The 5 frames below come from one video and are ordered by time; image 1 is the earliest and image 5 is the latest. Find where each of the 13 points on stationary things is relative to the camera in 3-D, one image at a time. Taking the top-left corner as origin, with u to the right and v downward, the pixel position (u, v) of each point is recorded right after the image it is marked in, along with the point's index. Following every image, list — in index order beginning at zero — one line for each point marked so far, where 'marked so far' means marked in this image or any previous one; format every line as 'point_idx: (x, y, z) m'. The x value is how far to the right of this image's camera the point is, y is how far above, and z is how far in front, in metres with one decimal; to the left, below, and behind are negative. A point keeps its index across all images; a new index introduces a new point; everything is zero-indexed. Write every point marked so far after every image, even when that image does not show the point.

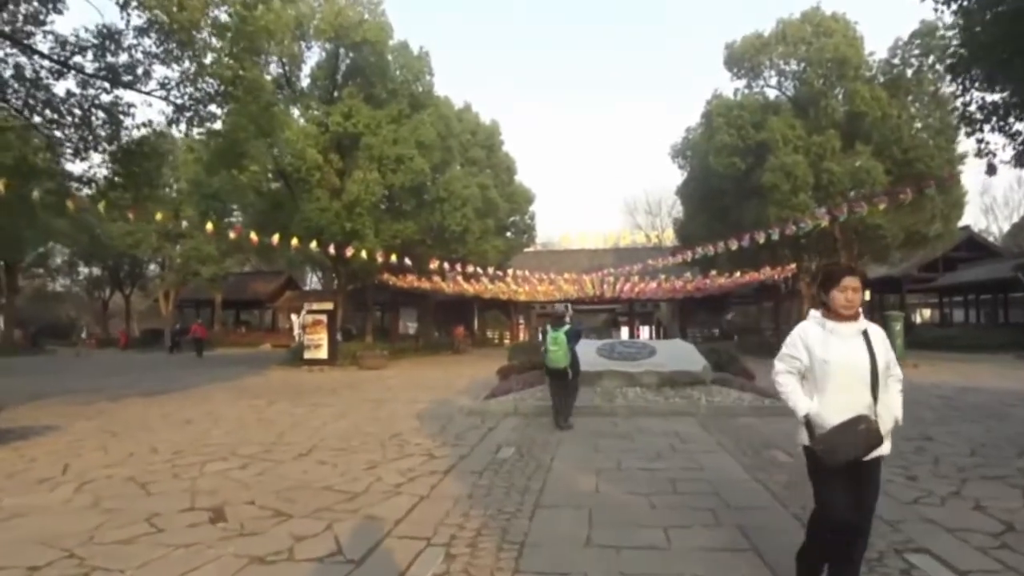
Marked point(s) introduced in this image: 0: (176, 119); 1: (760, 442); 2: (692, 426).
0: (-5.3, +2.6, +13.9) m
1: (+2.6, -1.6, +9.1) m
2: (+2.2, -1.7, +10.7) m
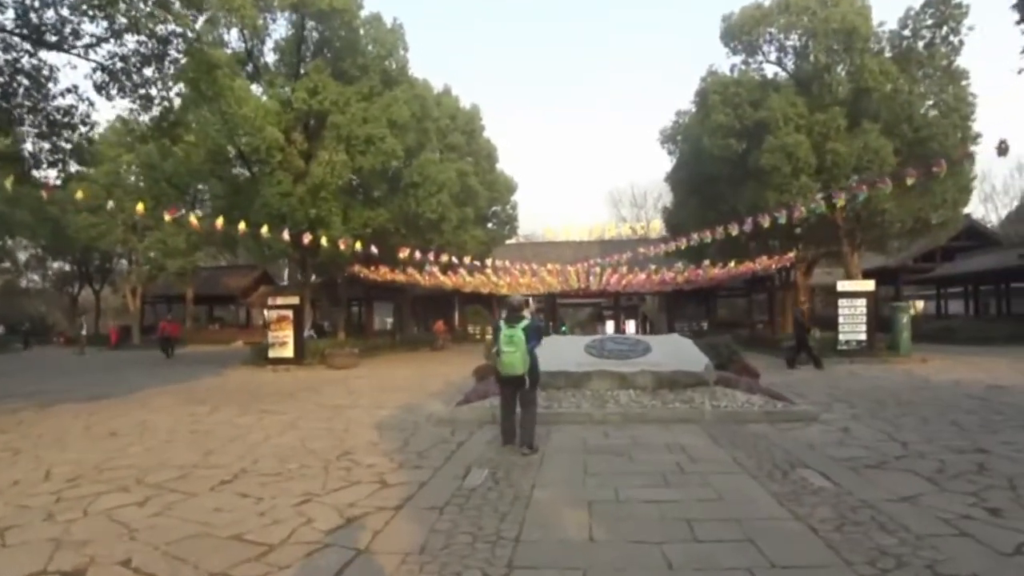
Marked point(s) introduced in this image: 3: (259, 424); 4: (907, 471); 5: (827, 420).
0: (-5.6, +2.7, +12.1) m
1: (+2.4, -1.5, +7.5) m
2: (+1.9, -1.5, +9.1) m
3: (-3.1, -1.7, +10.9) m
4: (+3.2, -1.5, +7.1) m
5: (+3.7, -1.5, +10.3) m
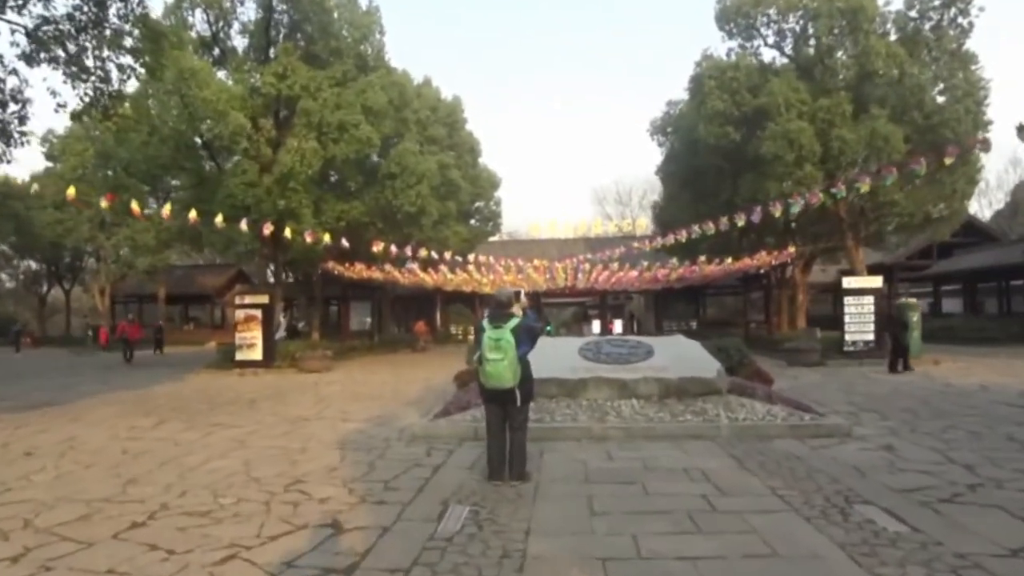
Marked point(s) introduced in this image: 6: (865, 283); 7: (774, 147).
0: (-5.8, +2.8, +10.6) m
1: (+2.3, -1.4, +6.1) m
2: (+1.8, -1.5, +7.7) m
3: (-3.3, -1.6, +9.4) m
4: (+3.1, -1.4, +5.8) m
5: (+3.5, -1.5, +8.9) m
6: (+7.8, +0.1, +19.5) m
7: (+5.8, +3.1, +19.5) m
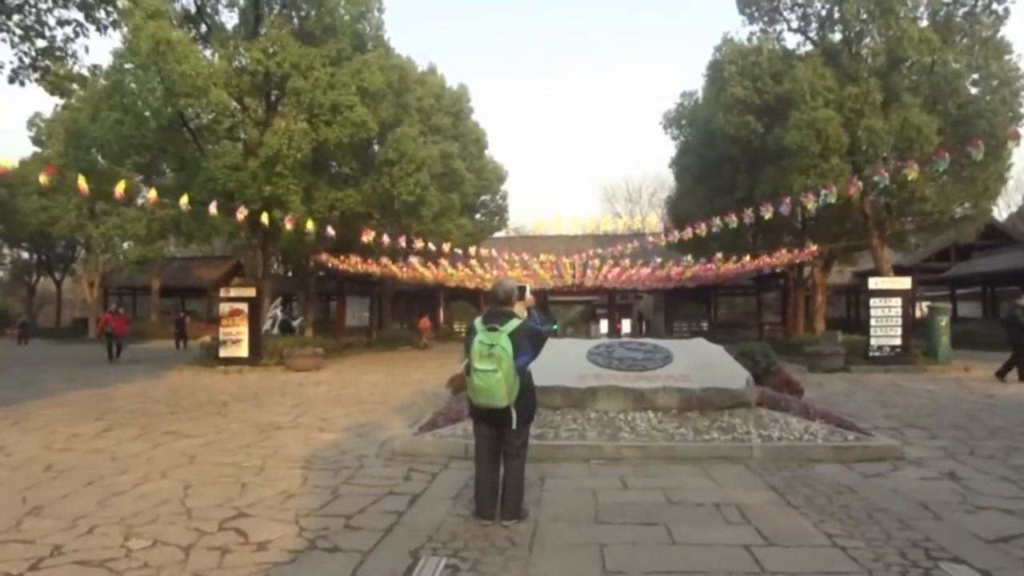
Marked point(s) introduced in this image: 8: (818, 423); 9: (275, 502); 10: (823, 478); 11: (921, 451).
0: (-5.8, +2.9, +9.3) m
1: (+2.2, -1.4, +4.8) m
2: (+1.8, -1.5, +6.3) m
3: (-3.3, -1.5, +8.1) m
4: (+3.1, -1.4, +4.4) m
5: (+3.5, -1.5, +7.6) m
6: (+7.9, +0.1, +18.2) m
7: (+5.9, +3.1, +18.1) m
8: (+2.9, -1.3, +8.4) m
9: (-1.6, -1.5, +6.1) m
10: (+2.4, -1.5, +6.7) m
11: (+3.7, -1.5, +8.0) m
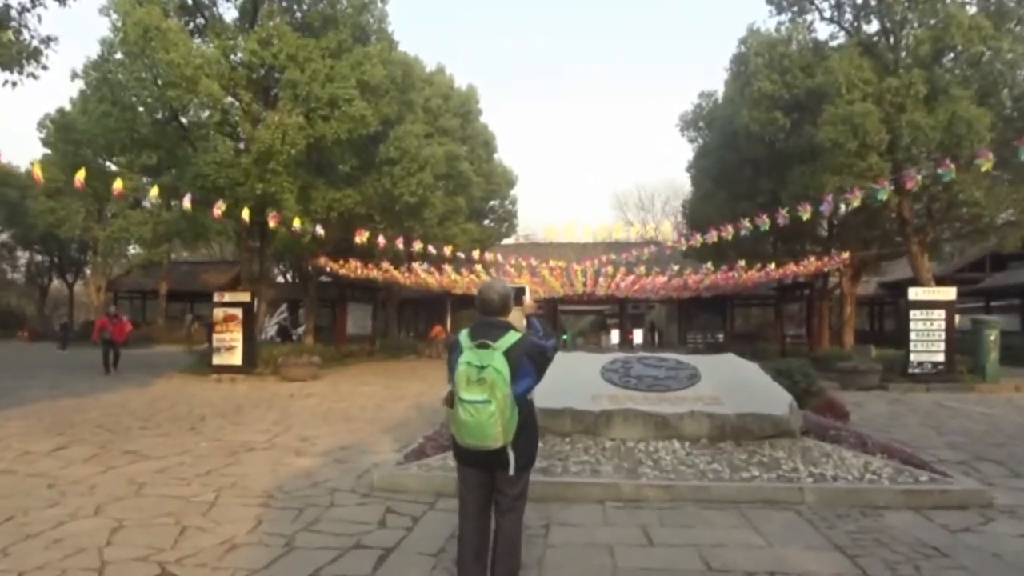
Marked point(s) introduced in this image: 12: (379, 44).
0: (-5.7, +2.9, +8.1) m
1: (+2.2, -1.5, +3.5) m
2: (+1.7, -1.5, +5.0) m
3: (-3.3, -1.5, +6.9) m
4: (+3.0, -1.5, +3.1) m
5: (+3.5, -1.5, +6.3) m
6: (+8.1, -0.1, +16.8) m
7: (+6.1, +2.9, +16.8) m
8: (+3.0, -1.4, +7.1) m
9: (-1.7, -1.5, +4.8) m
10: (+2.4, -1.5, +5.4) m
11: (+3.7, -1.6, +6.7) m
12: (-2.8, +5.2, +18.3) m
